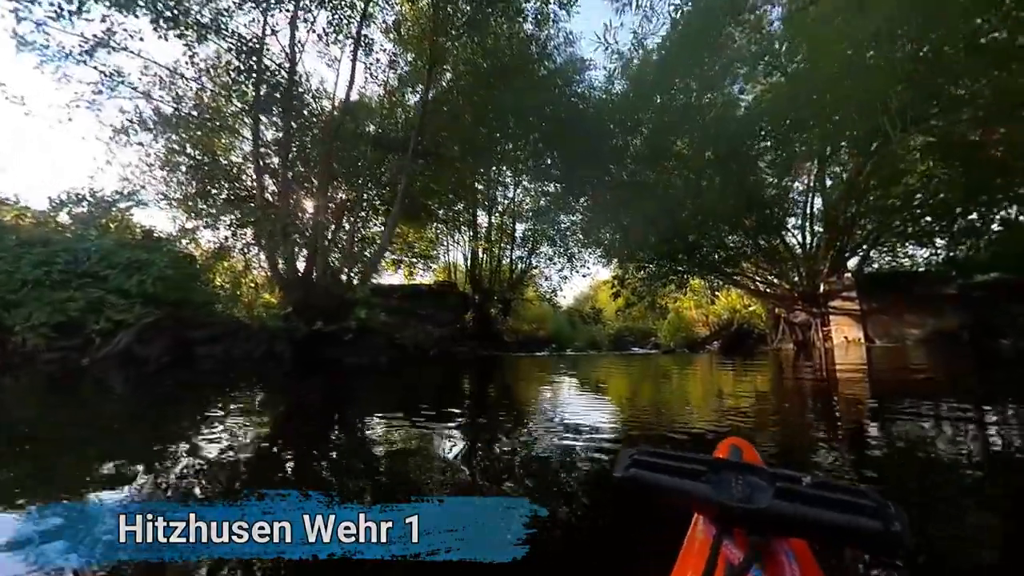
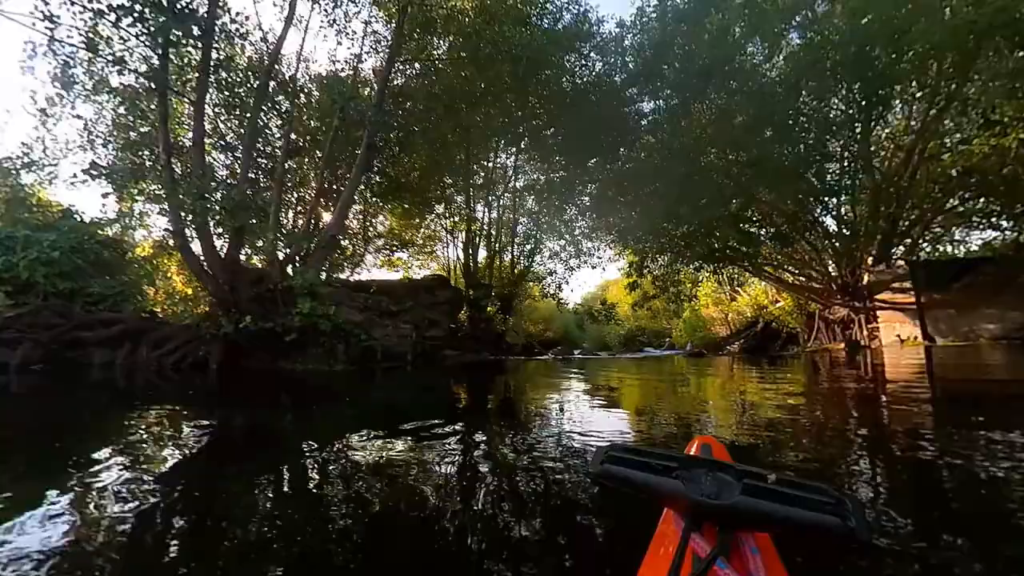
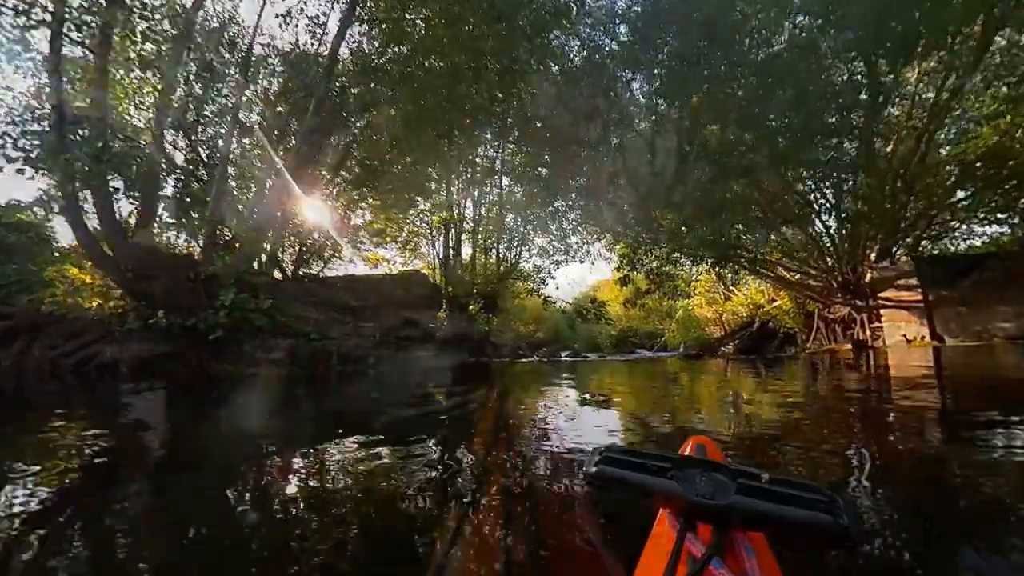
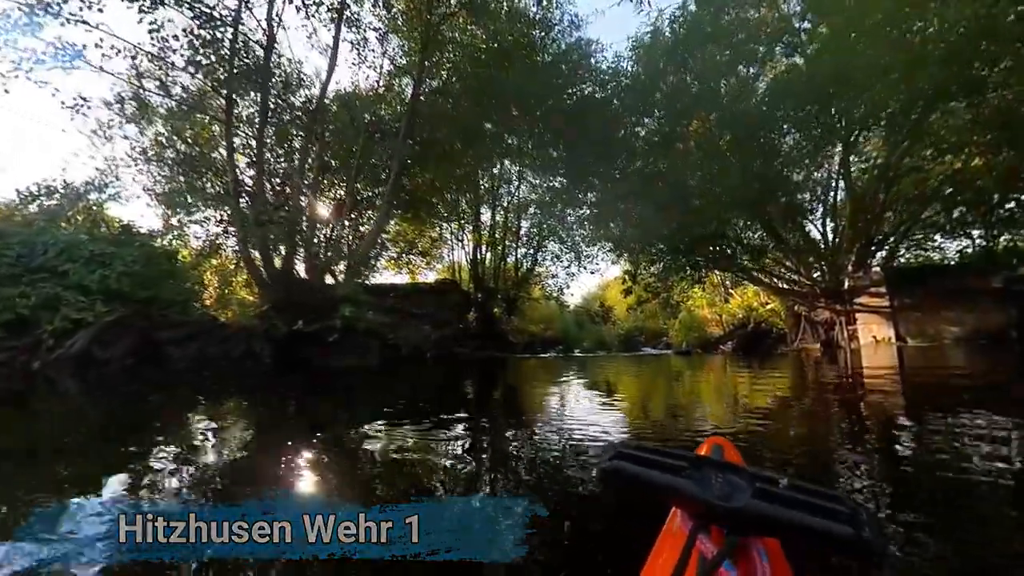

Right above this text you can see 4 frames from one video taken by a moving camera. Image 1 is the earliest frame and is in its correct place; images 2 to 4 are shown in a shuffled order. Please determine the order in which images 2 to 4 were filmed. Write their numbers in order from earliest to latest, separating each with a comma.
4, 2, 3
